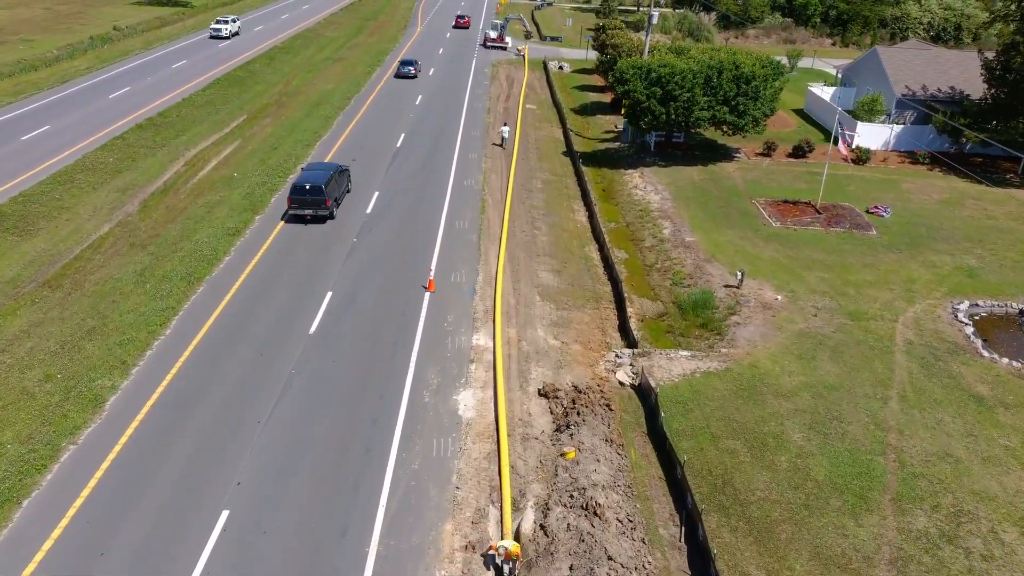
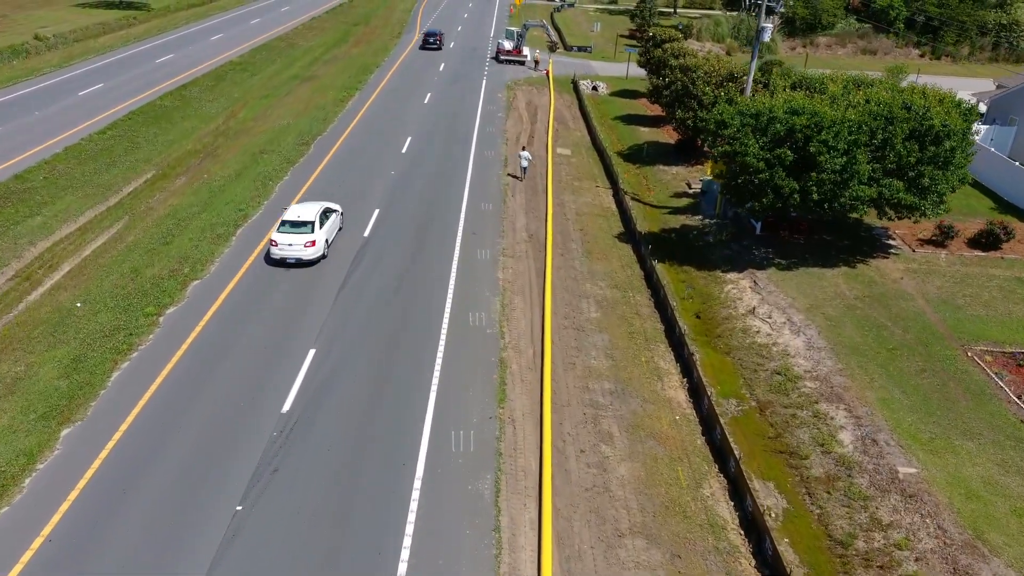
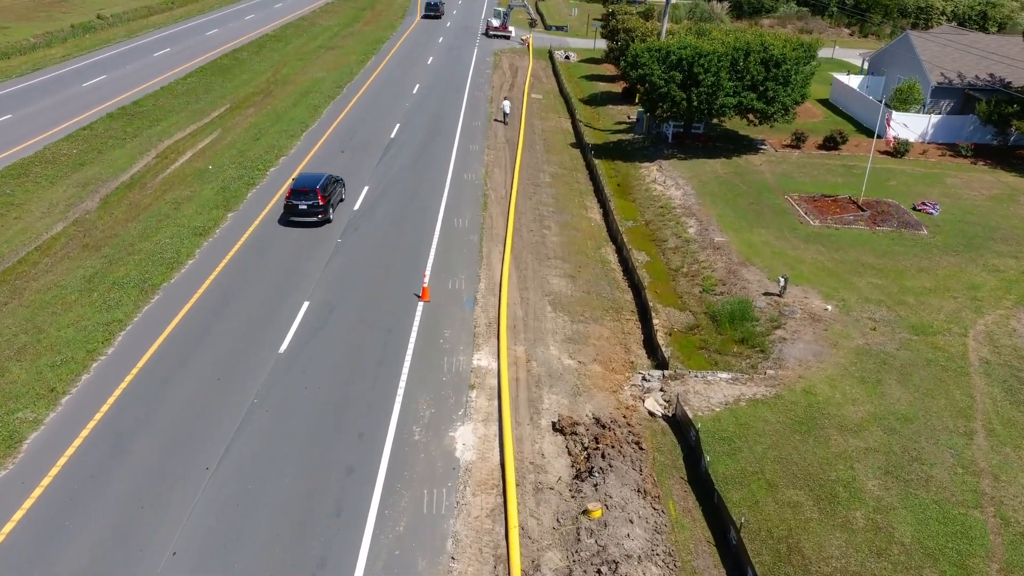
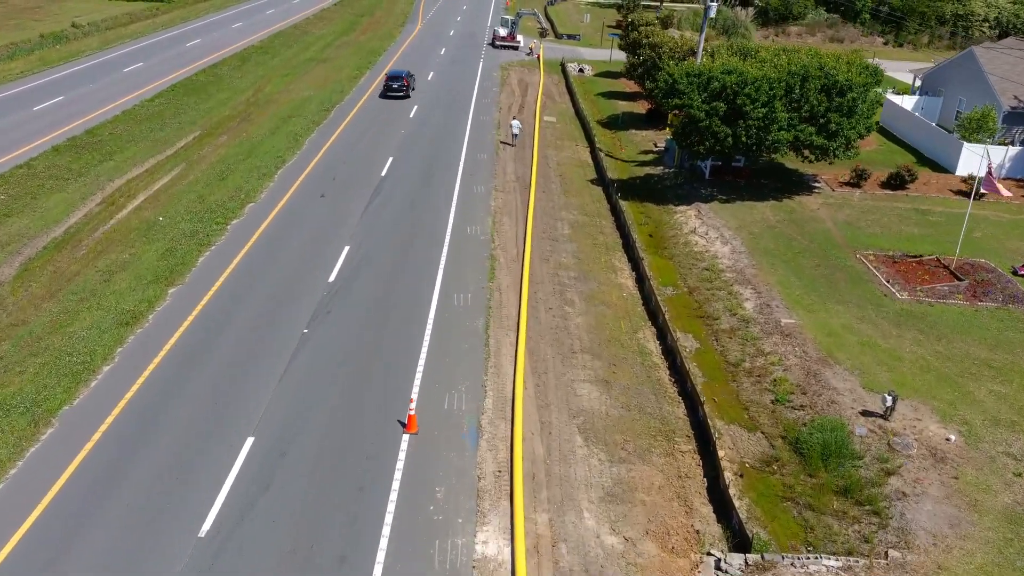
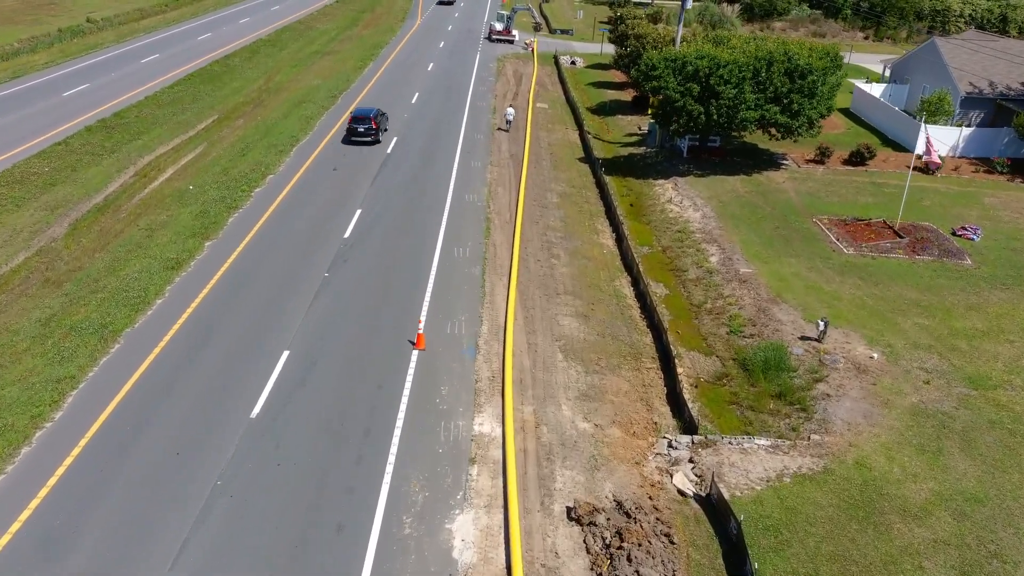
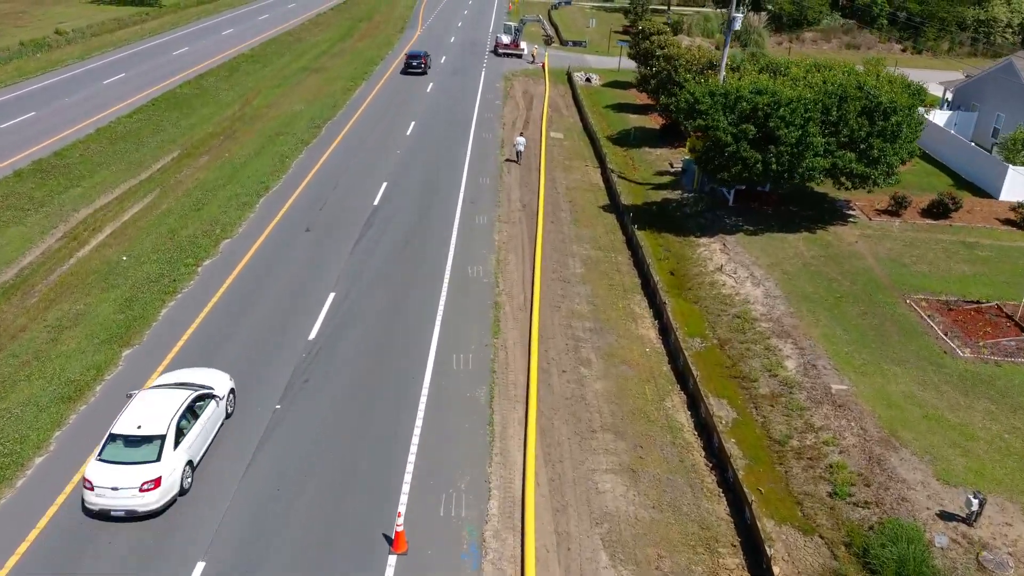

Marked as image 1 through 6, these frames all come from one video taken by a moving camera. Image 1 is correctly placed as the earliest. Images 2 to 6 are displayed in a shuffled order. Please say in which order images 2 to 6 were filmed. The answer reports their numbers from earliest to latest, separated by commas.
3, 5, 4, 6, 2
